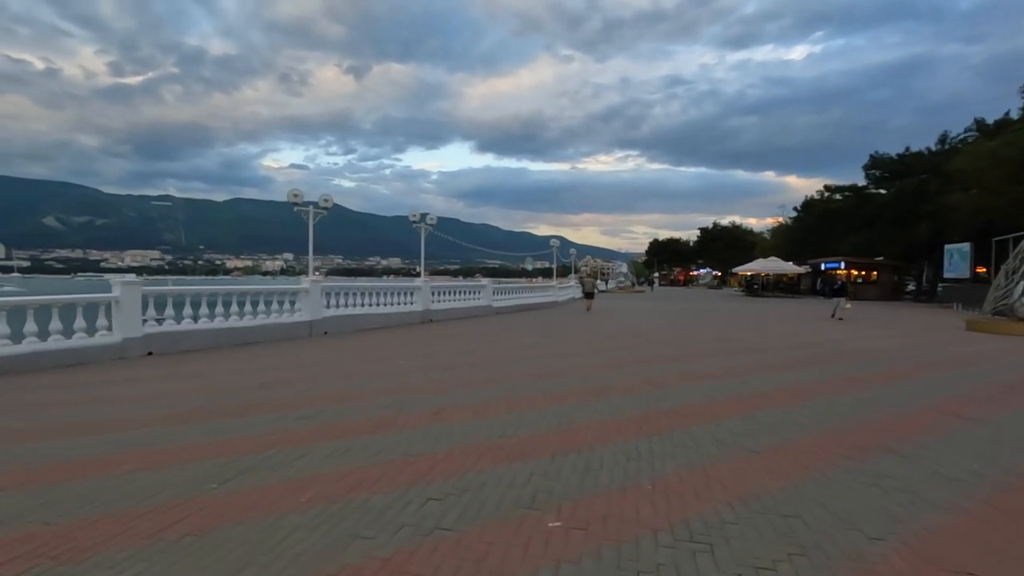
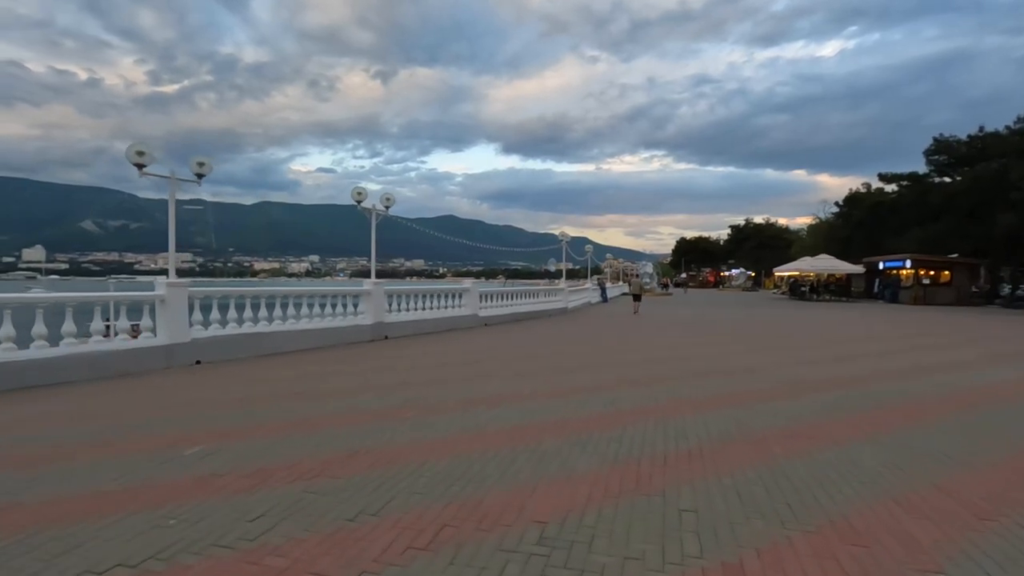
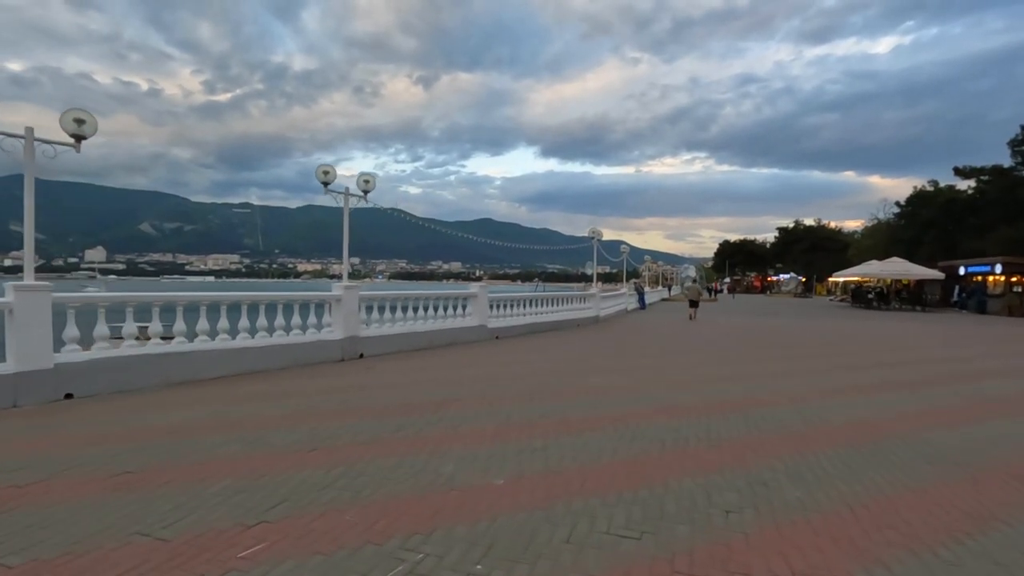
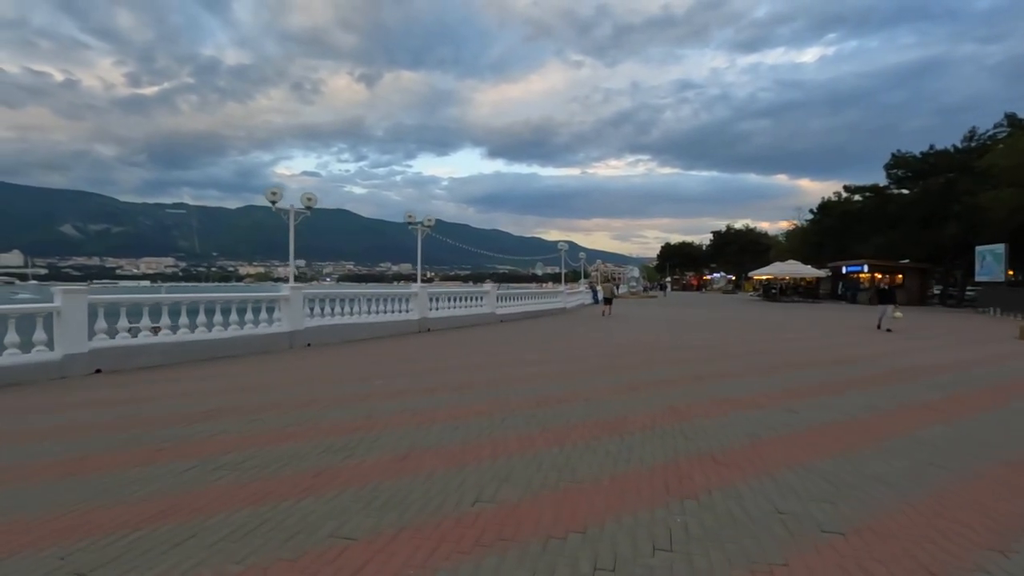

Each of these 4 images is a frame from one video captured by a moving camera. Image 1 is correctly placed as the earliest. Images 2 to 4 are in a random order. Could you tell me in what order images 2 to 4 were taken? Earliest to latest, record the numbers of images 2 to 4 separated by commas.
4, 2, 3
